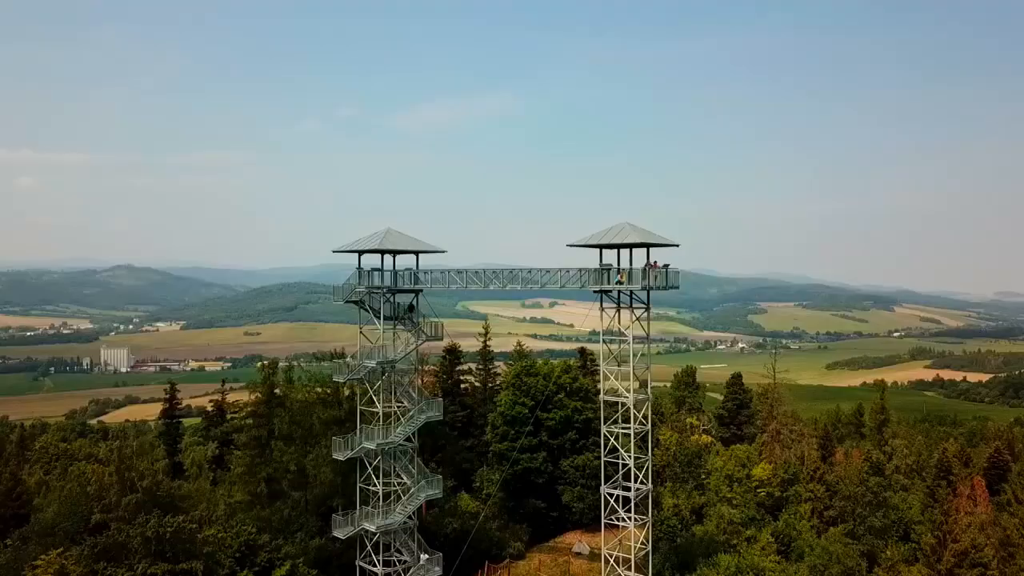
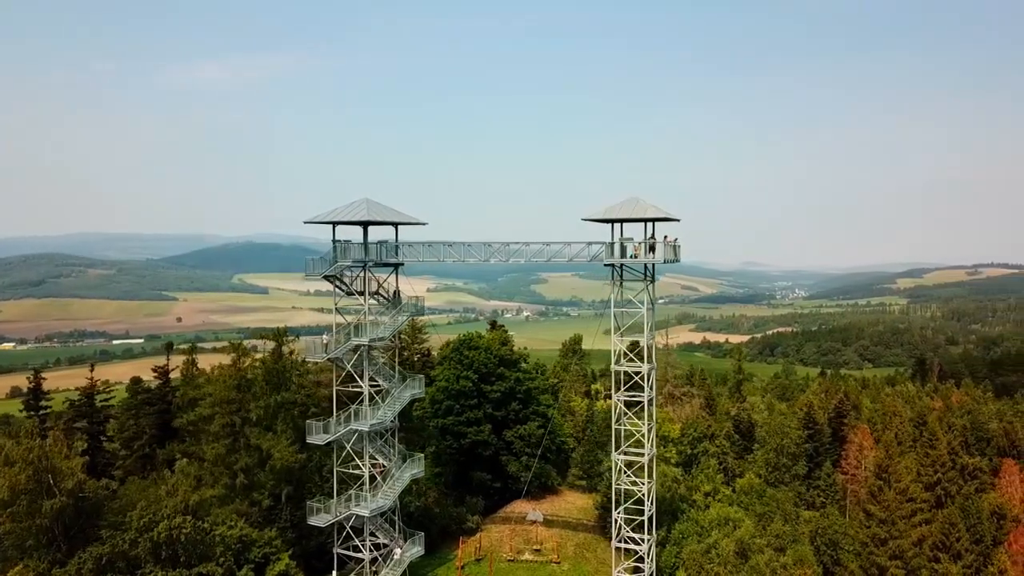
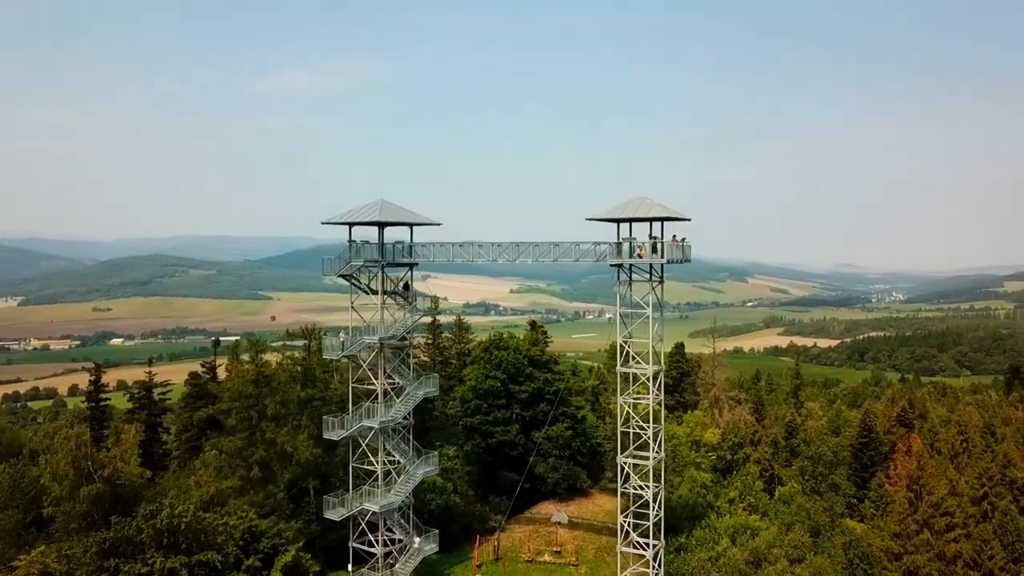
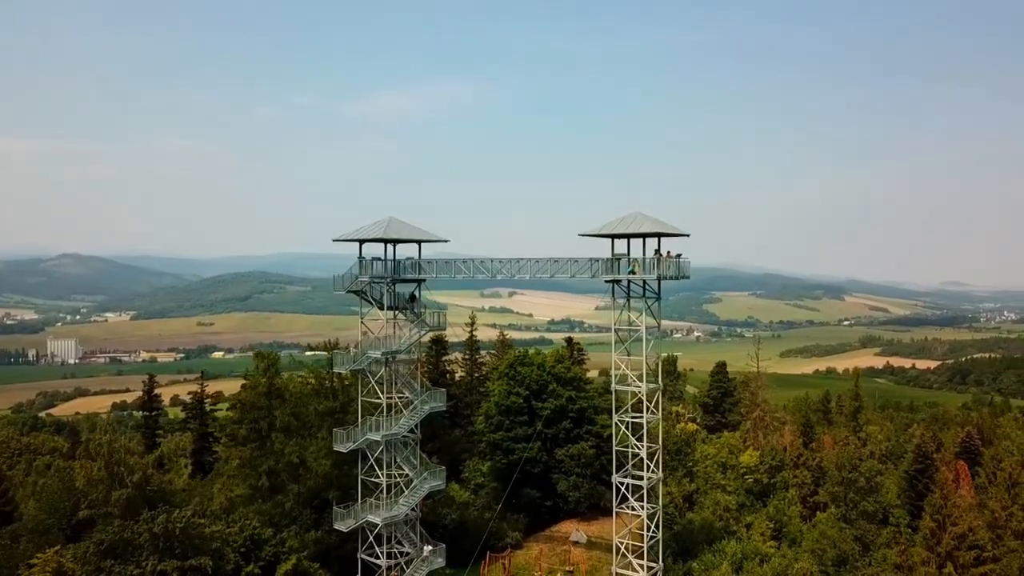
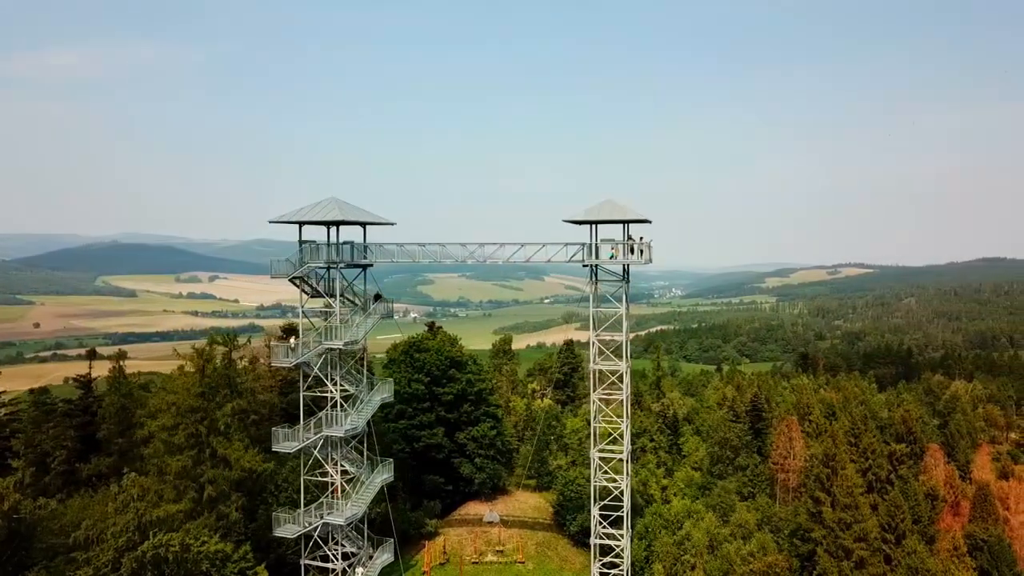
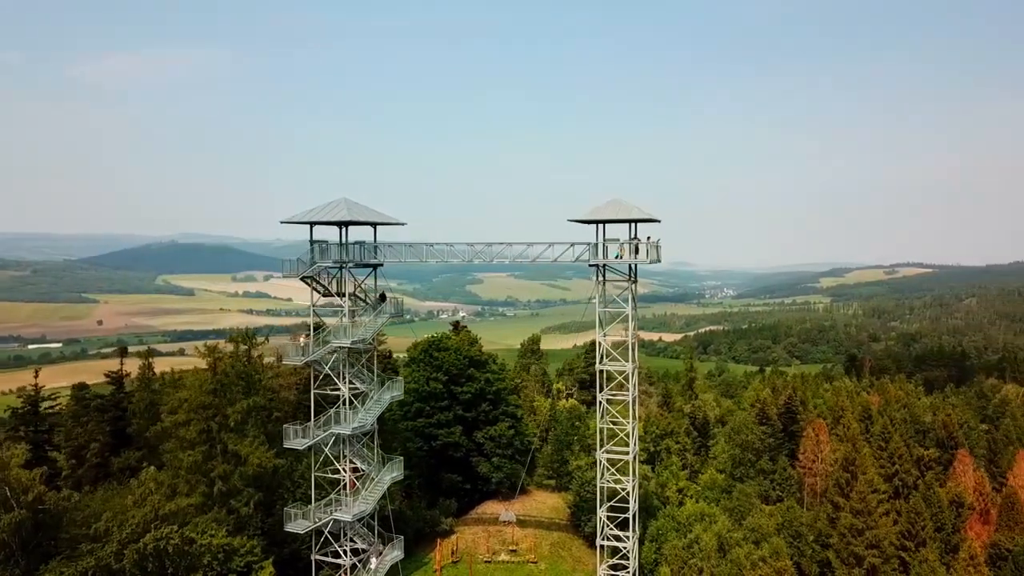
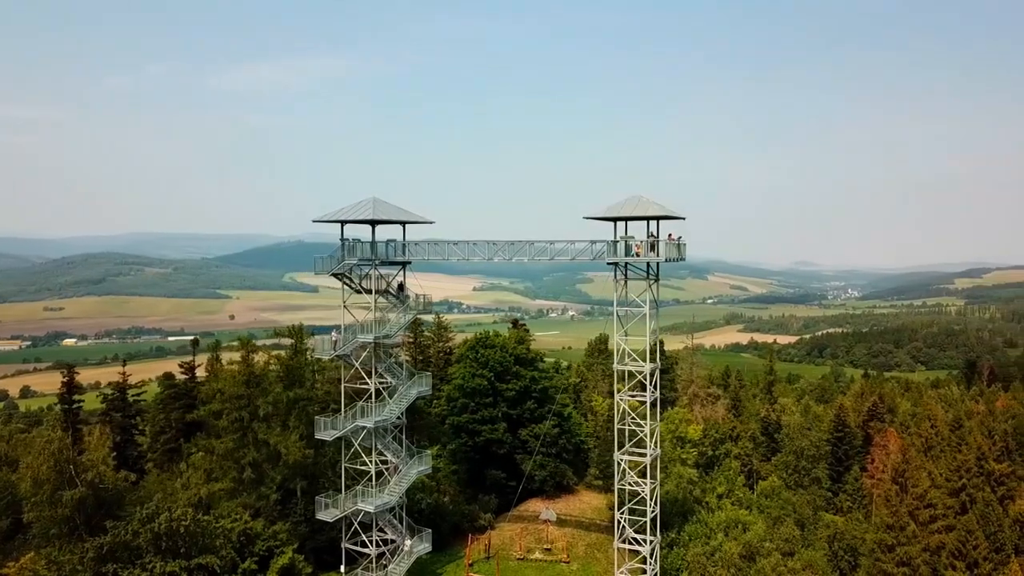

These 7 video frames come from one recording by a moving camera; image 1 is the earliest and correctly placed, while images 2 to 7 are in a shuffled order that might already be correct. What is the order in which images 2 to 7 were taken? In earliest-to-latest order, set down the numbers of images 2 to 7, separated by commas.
4, 3, 7, 2, 6, 5
